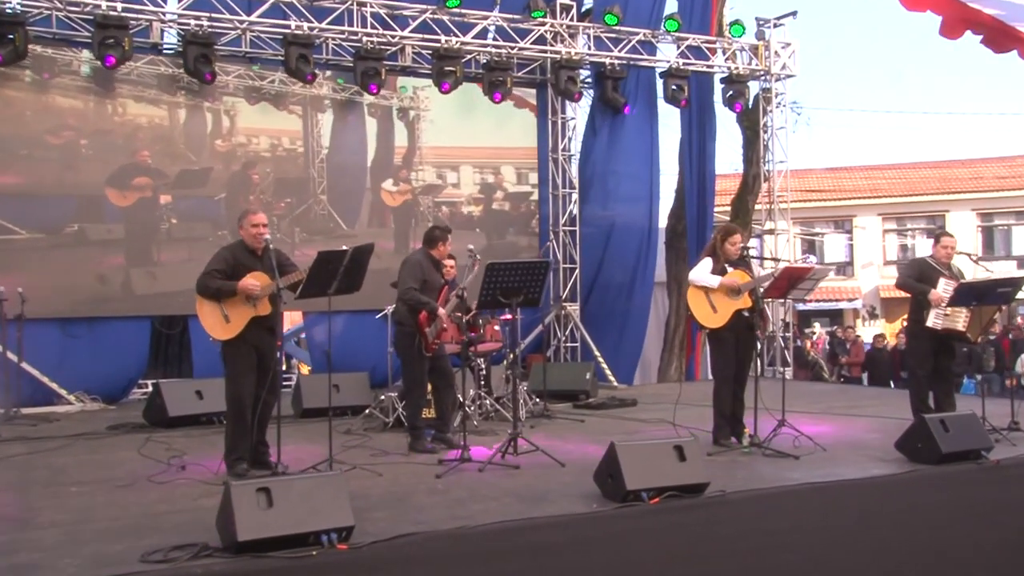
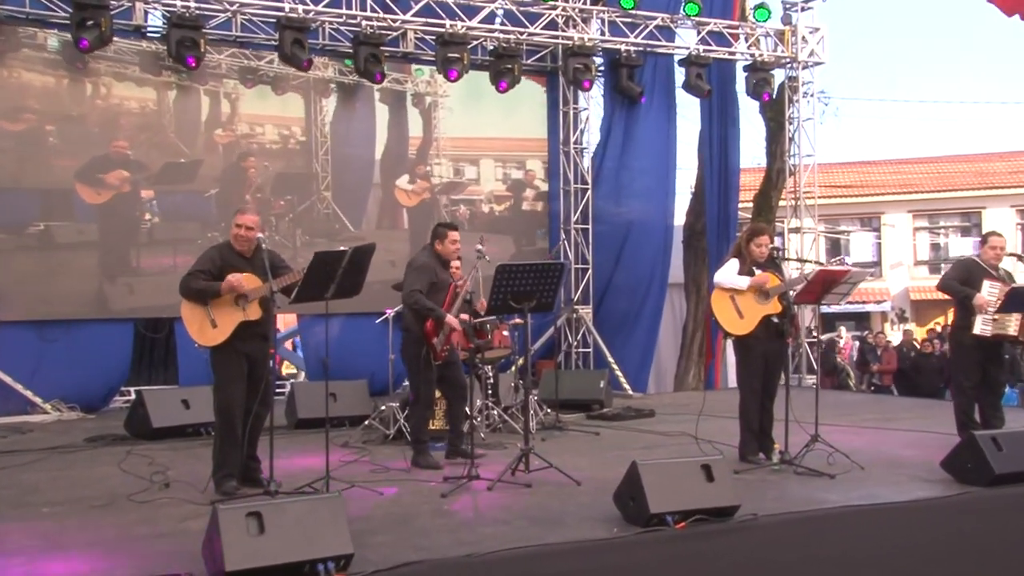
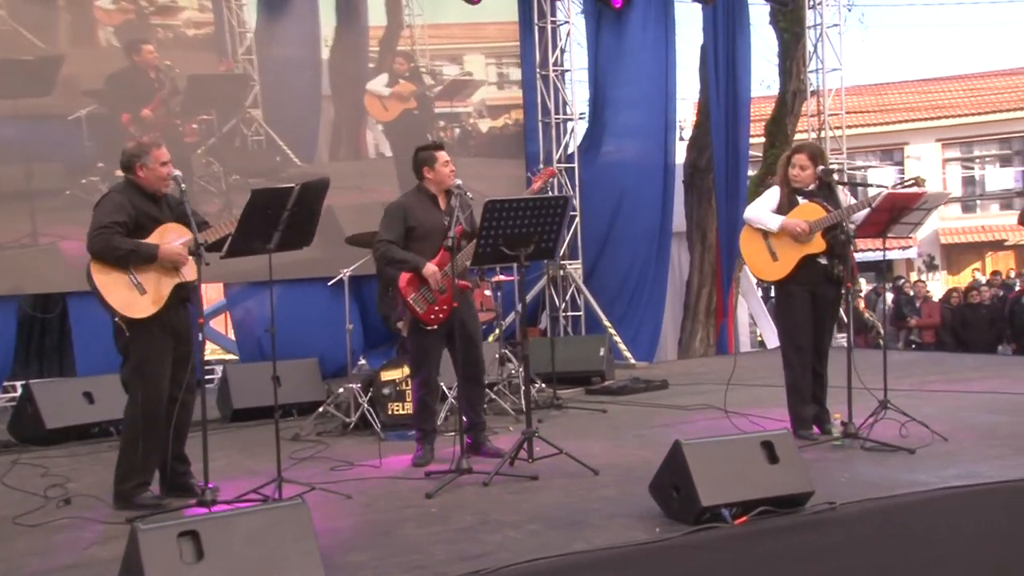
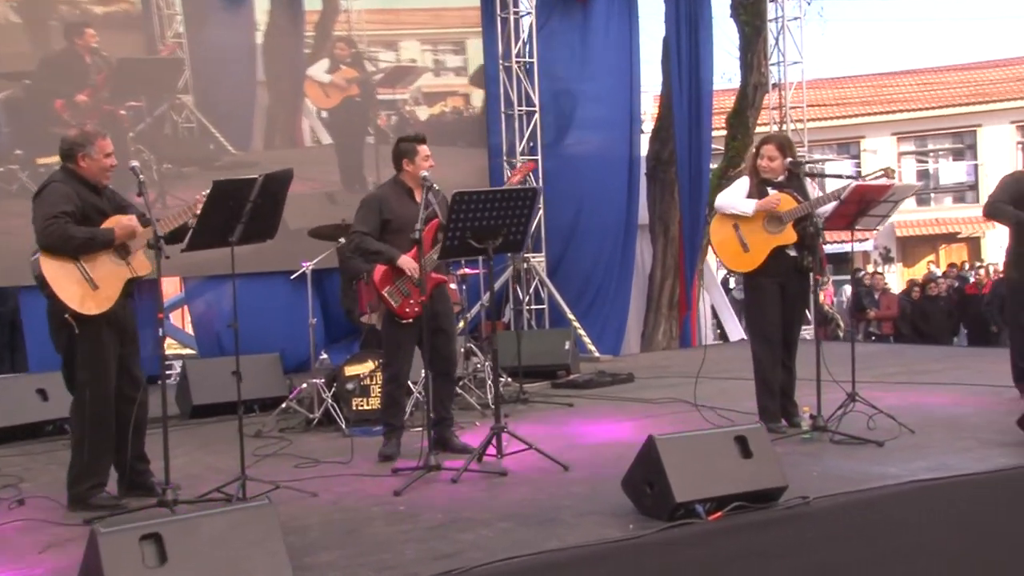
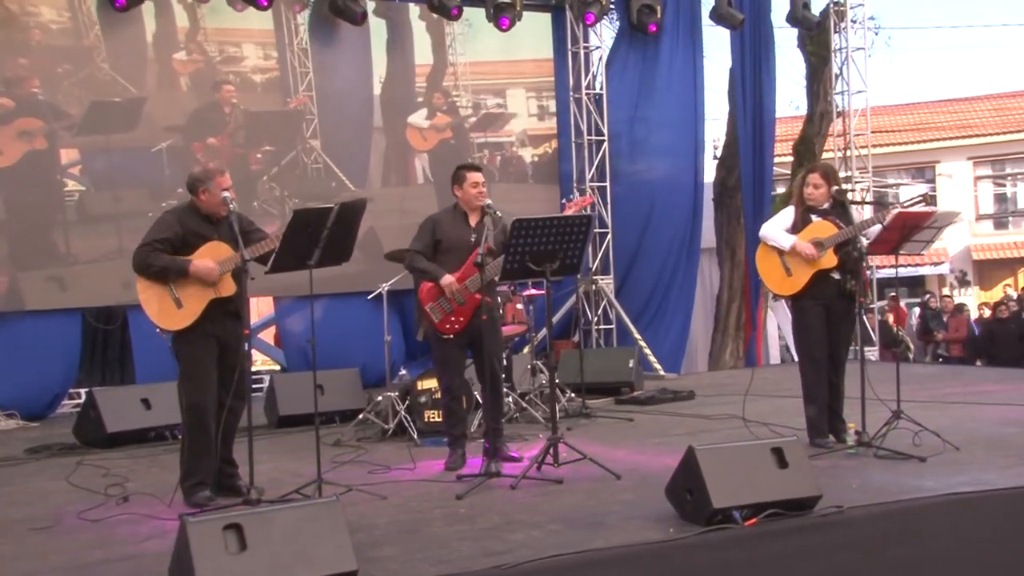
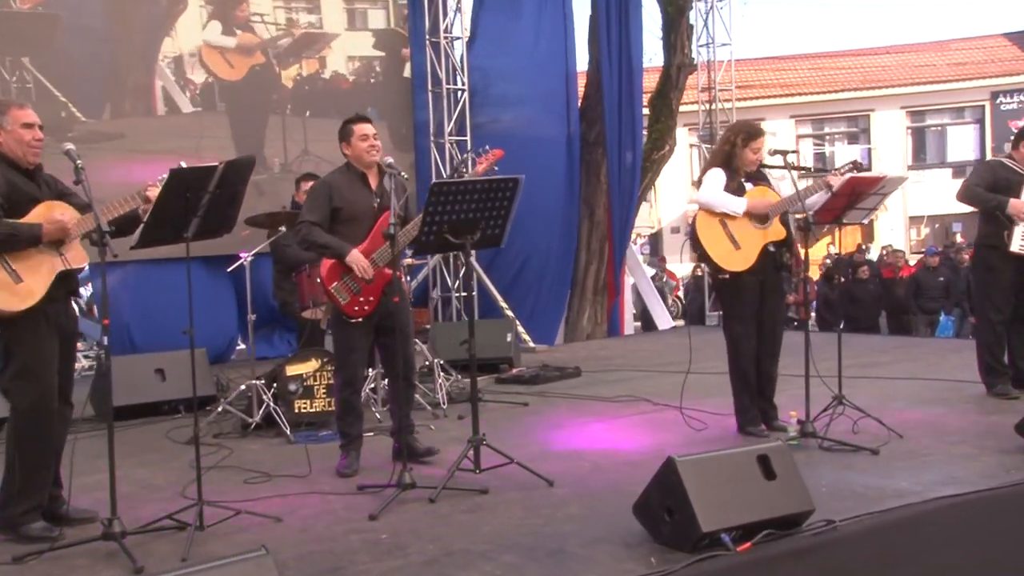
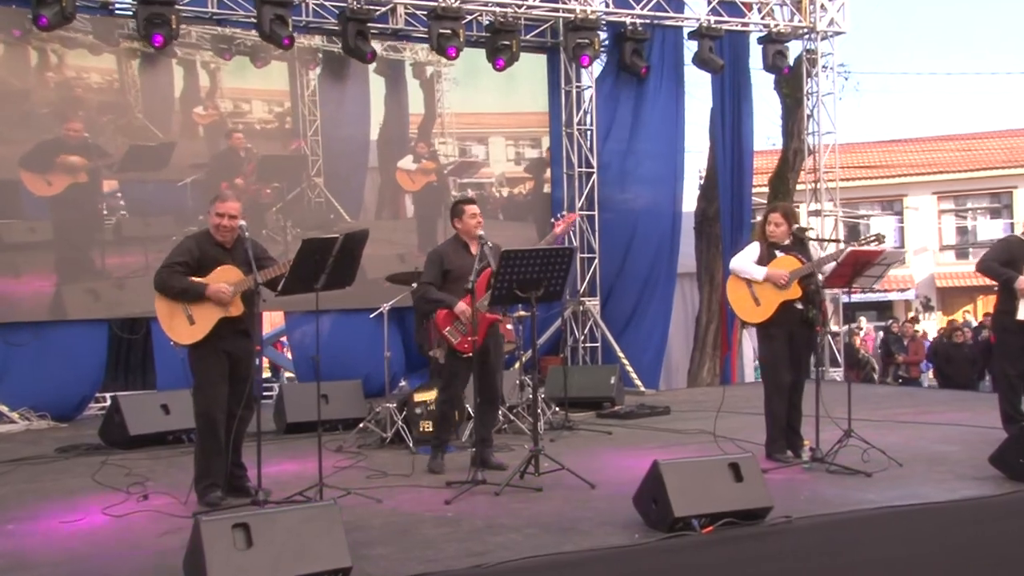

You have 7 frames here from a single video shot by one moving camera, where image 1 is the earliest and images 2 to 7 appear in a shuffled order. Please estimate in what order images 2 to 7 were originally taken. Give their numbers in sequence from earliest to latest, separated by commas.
2, 7, 5, 3, 4, 6
